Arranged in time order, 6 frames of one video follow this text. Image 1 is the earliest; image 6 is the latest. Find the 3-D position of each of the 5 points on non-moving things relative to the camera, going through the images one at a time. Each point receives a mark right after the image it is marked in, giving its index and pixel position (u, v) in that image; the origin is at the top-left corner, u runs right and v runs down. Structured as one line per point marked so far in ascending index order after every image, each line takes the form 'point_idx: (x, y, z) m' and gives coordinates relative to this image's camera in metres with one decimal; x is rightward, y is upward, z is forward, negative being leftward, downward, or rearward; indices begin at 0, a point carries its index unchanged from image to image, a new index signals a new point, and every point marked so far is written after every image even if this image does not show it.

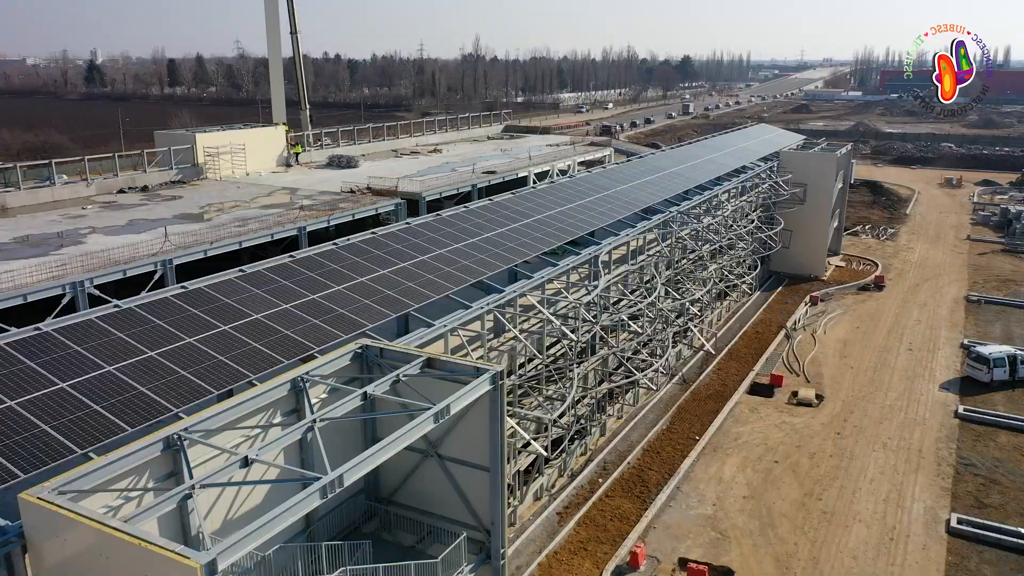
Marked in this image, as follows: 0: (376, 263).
0: (-2.5, +0.5, +15.7) m
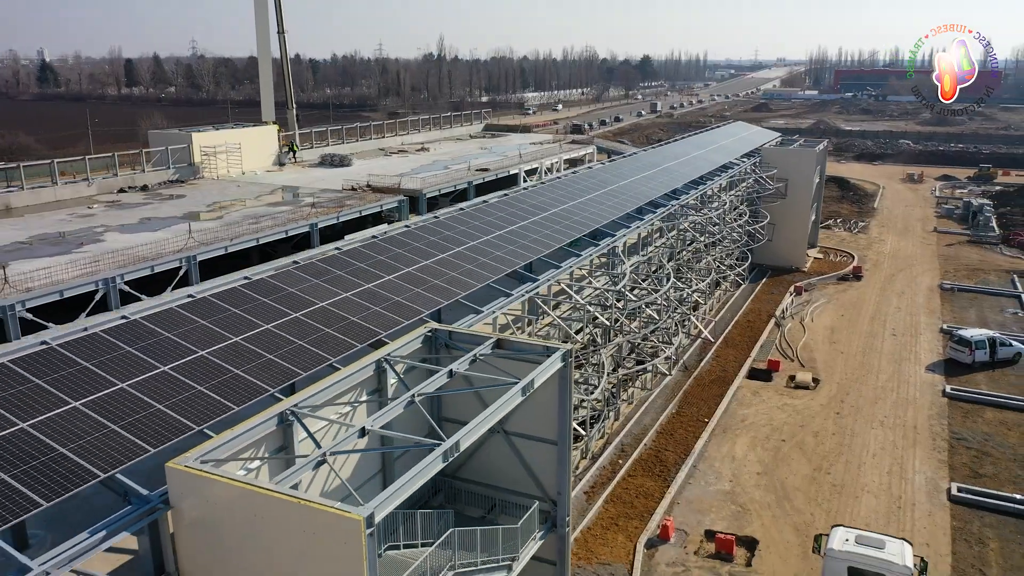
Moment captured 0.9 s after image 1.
0: (-1.8, +0.7, +16.3) m
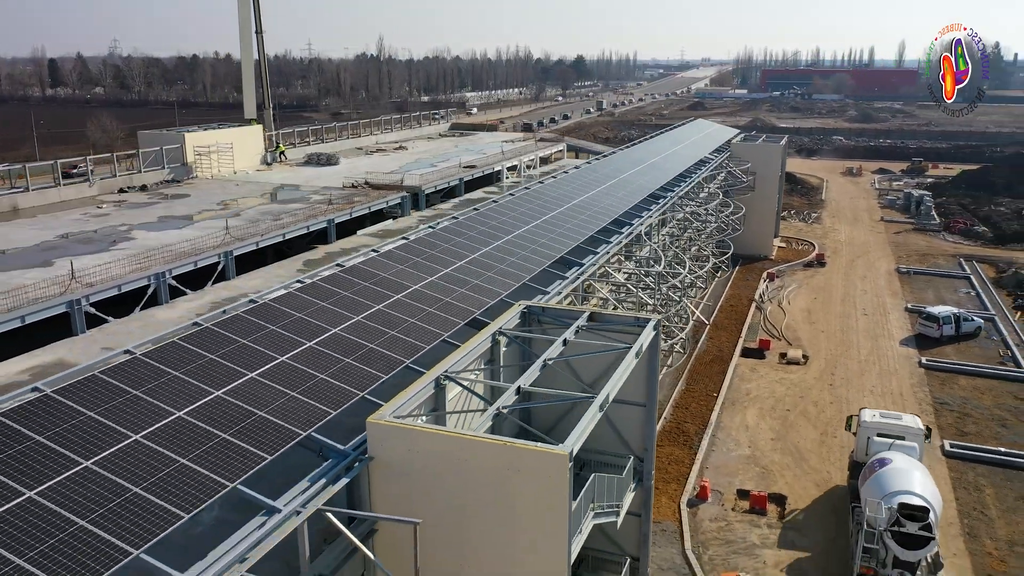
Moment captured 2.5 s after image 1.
0: (-0.8, +1.0, +17.4) m
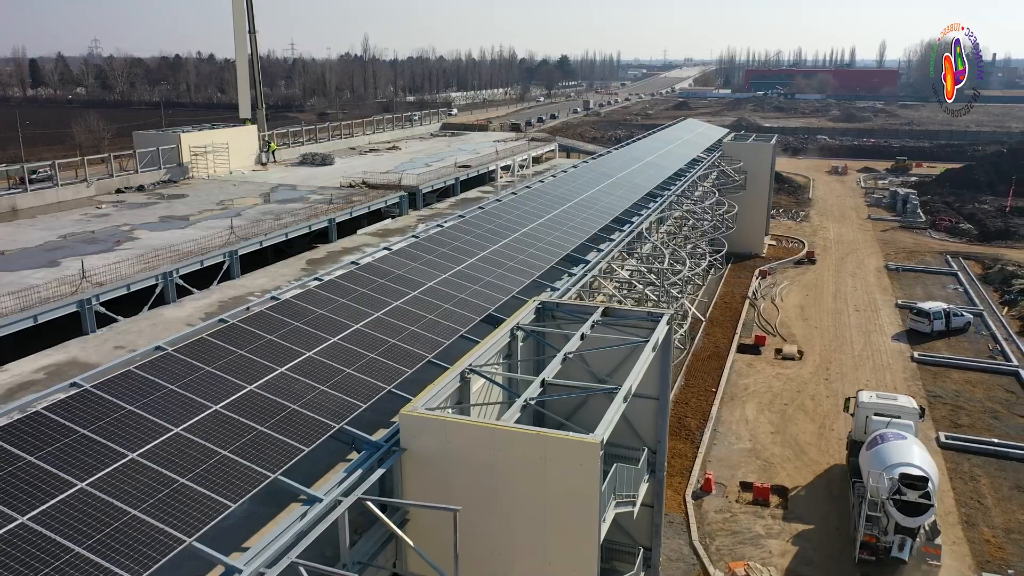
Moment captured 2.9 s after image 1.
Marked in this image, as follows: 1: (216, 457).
0: (-0.6, +1.0, +17.7) m
1: (-3.1, -1.8, +8.4) m
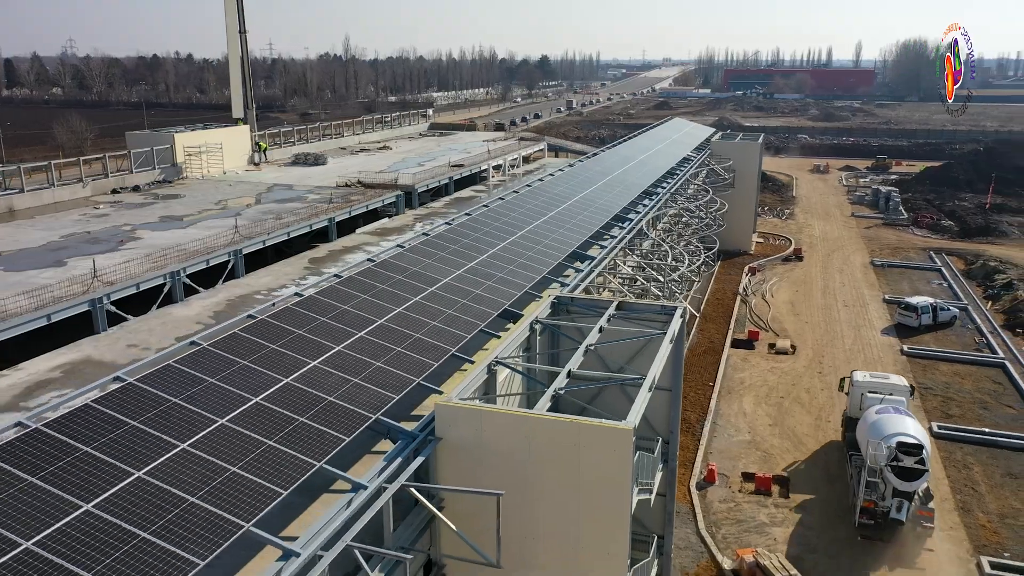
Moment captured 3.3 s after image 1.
0: (-0.5, +1.1, +18.0) m
1: (-2.7, -1.7, +8.7) m
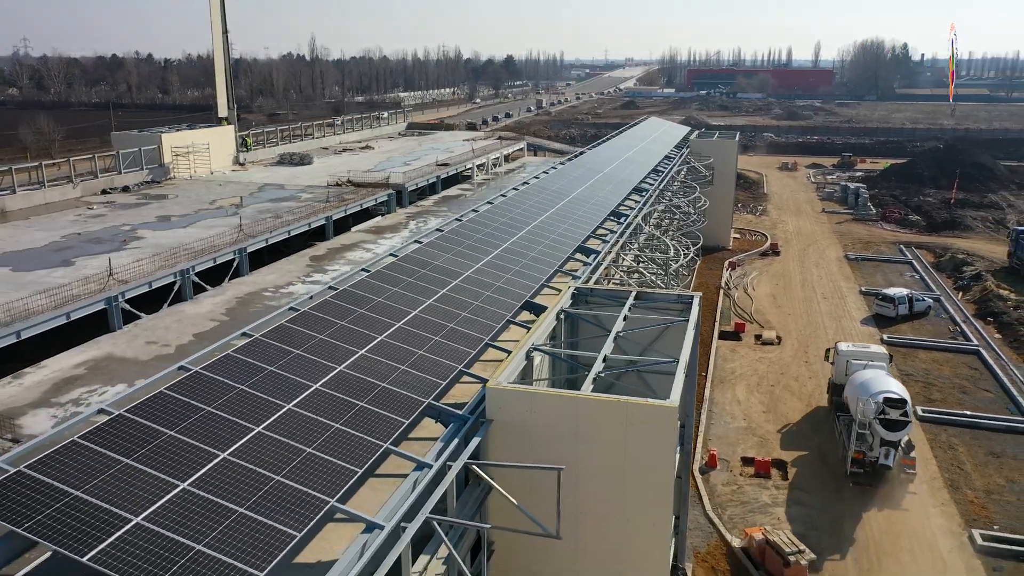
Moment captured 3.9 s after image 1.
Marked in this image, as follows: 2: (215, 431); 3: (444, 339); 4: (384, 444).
0: (-0.3, +1.2, +18.5) m
1: (-2.0, -1.6, +9.1) m
2: (-3.1, -1.5, +8.4) m
3: (-1.0, -0.8, +12.0) m
4: (-1.4, -1.7, +9.0) m
